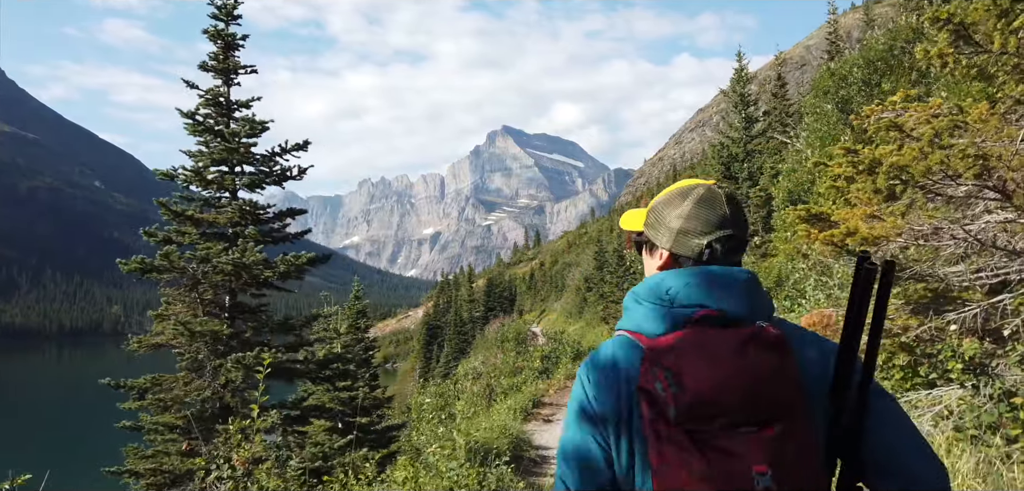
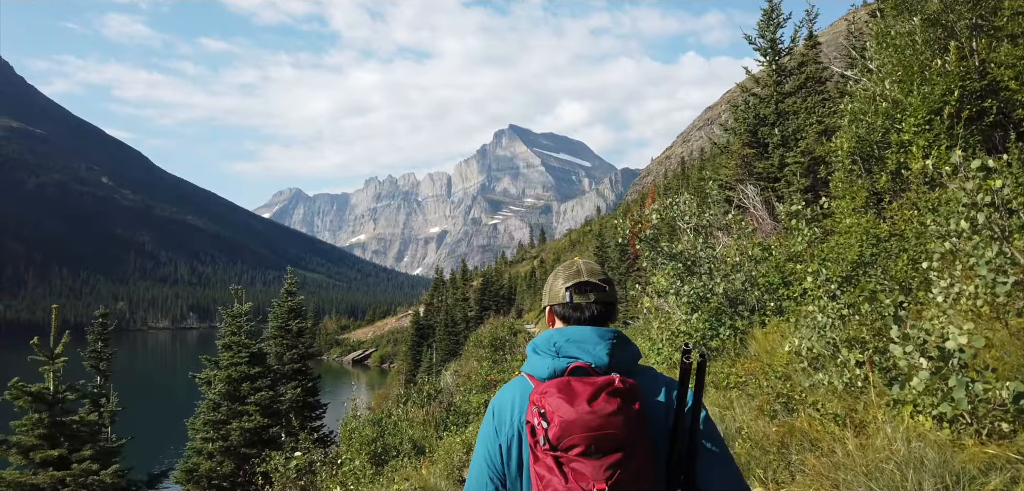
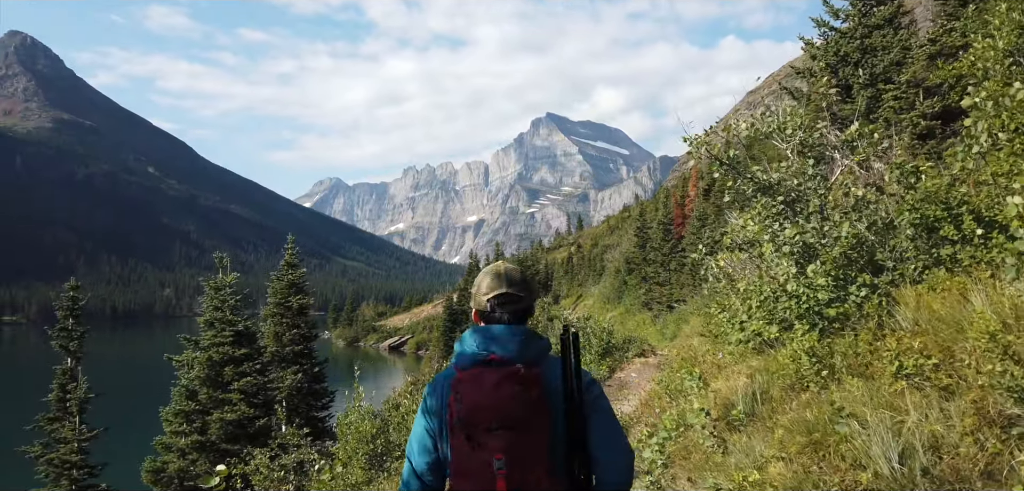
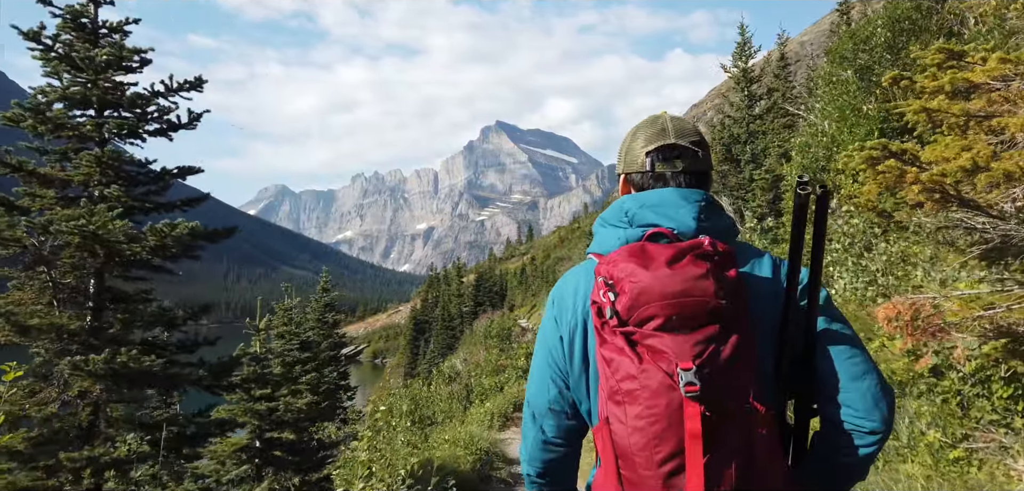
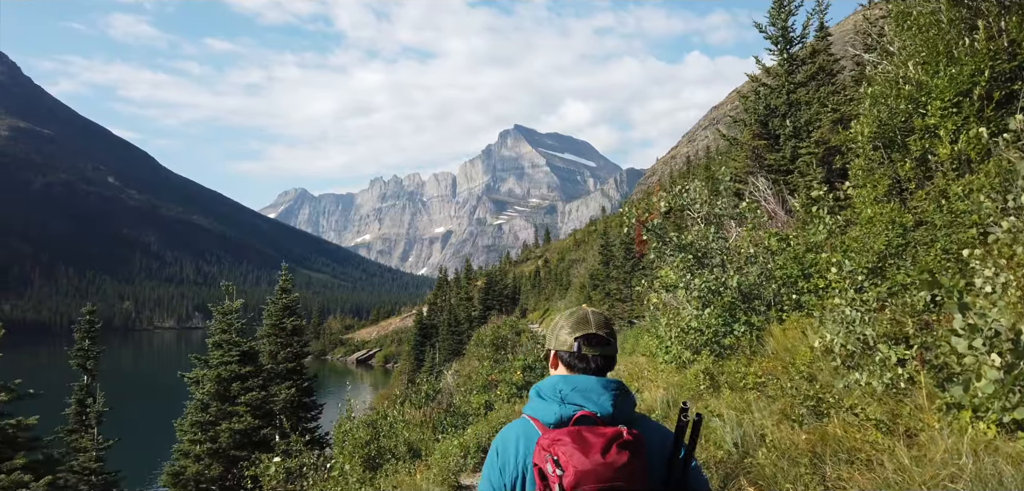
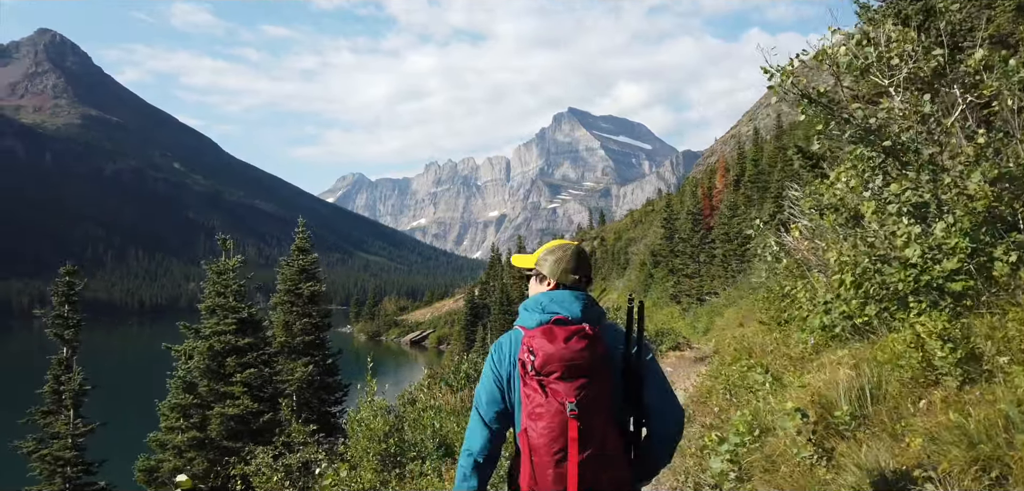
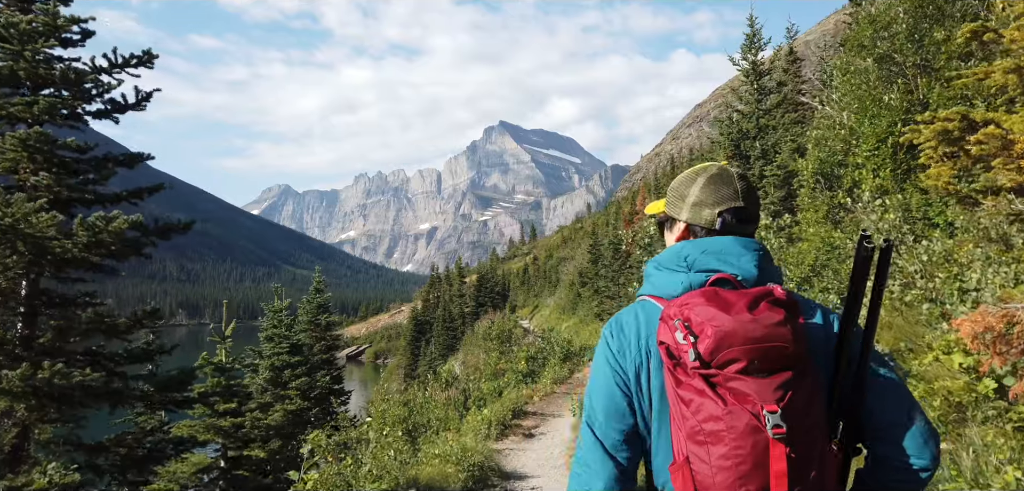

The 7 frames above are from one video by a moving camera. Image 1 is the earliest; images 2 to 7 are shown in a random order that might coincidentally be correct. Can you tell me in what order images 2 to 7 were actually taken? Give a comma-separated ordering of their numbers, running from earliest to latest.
4, 7, 2, 5, 3, 6
